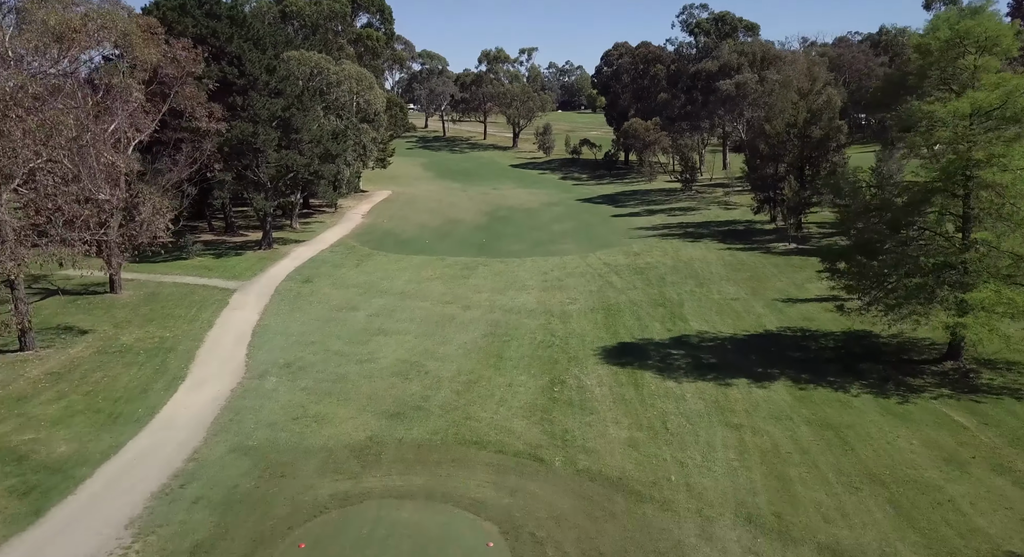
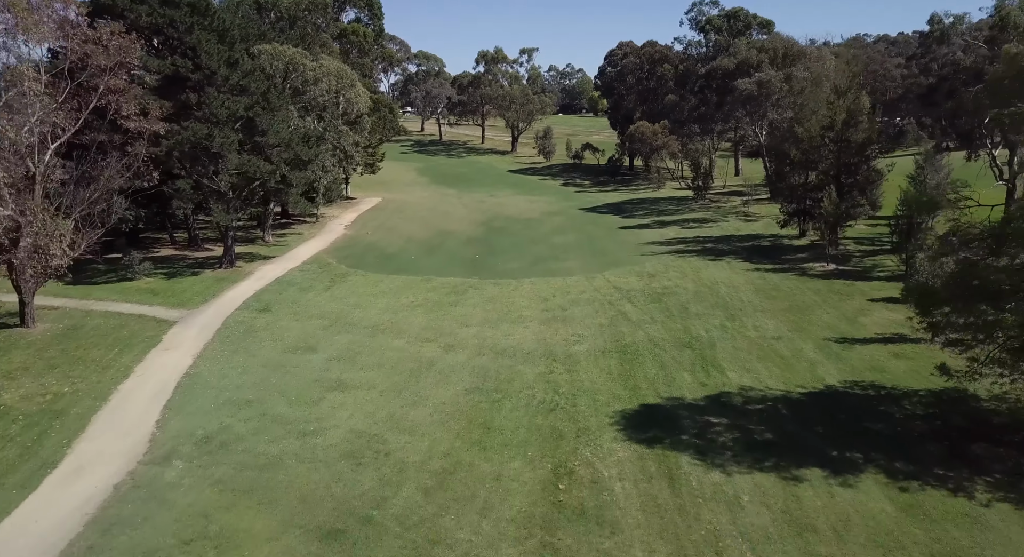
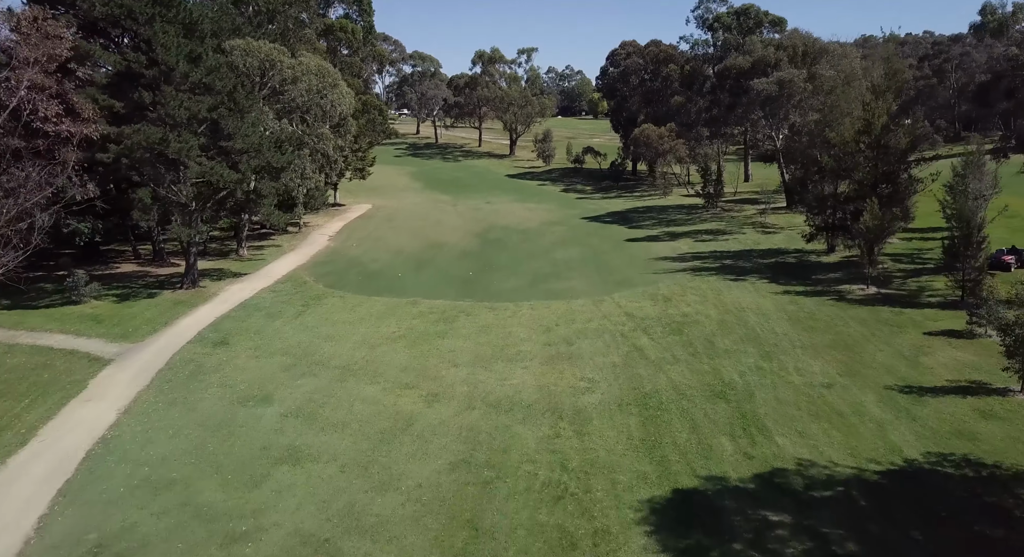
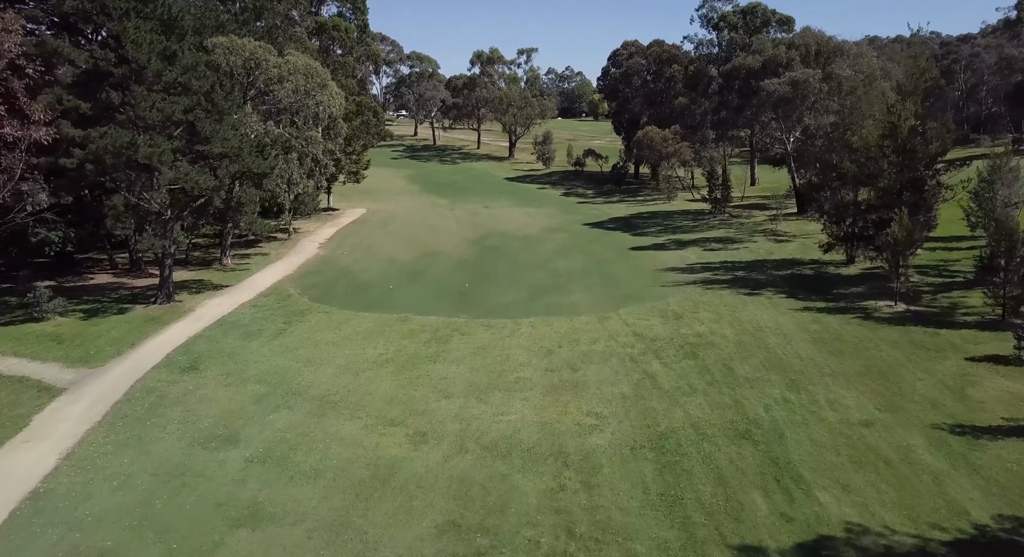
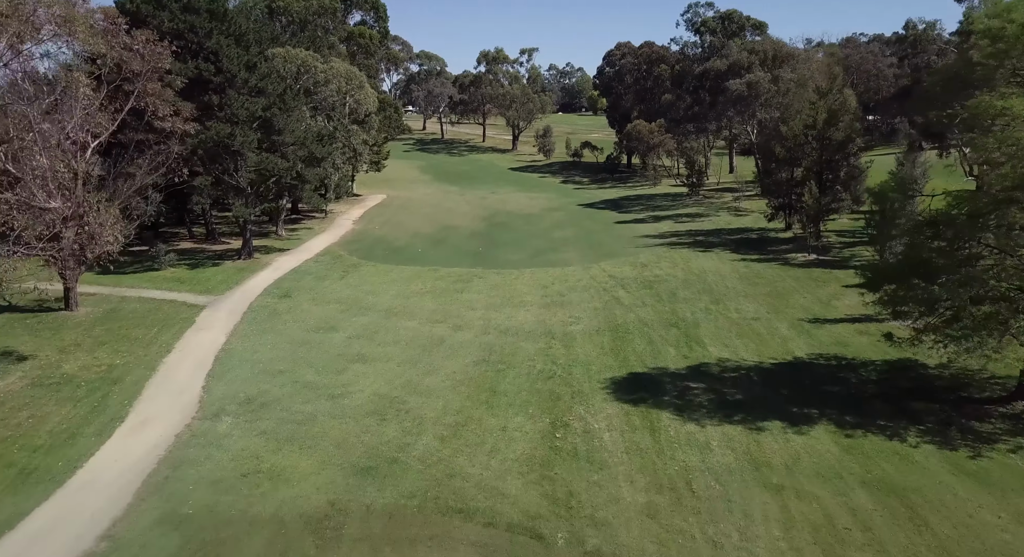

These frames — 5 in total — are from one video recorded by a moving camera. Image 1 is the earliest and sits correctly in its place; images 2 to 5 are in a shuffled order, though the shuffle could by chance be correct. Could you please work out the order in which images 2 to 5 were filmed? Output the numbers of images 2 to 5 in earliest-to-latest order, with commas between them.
5, 2, 3, 4
